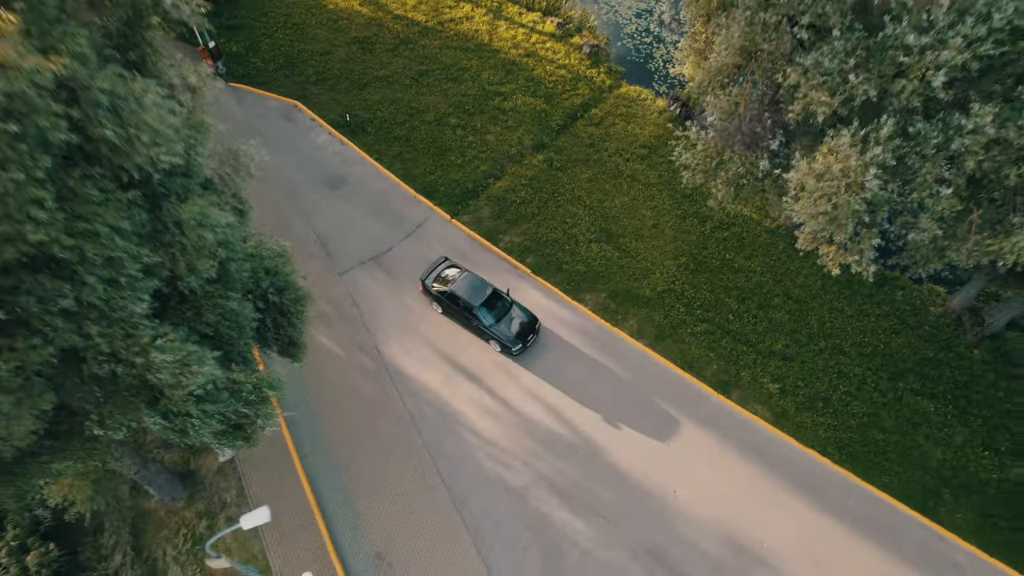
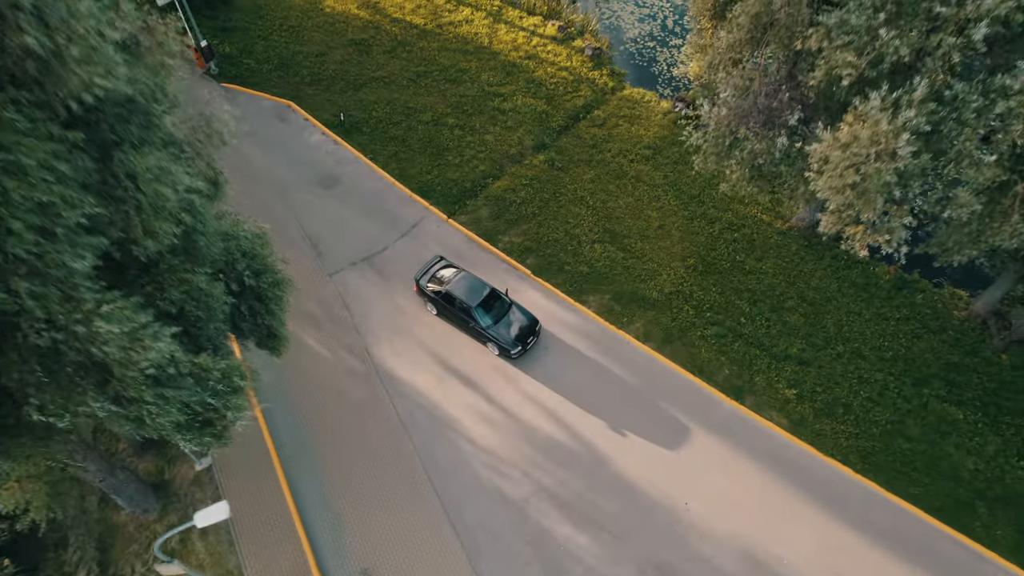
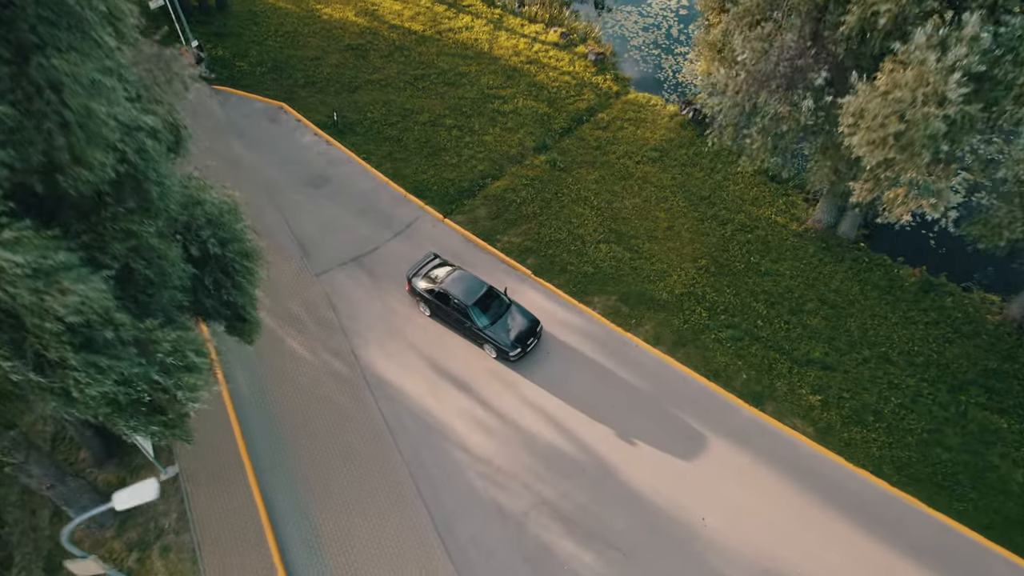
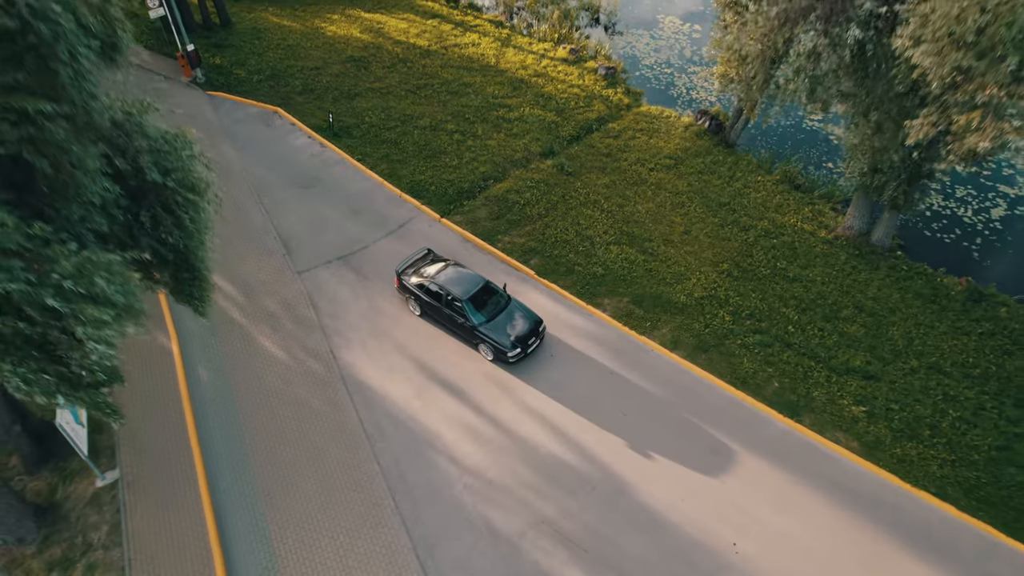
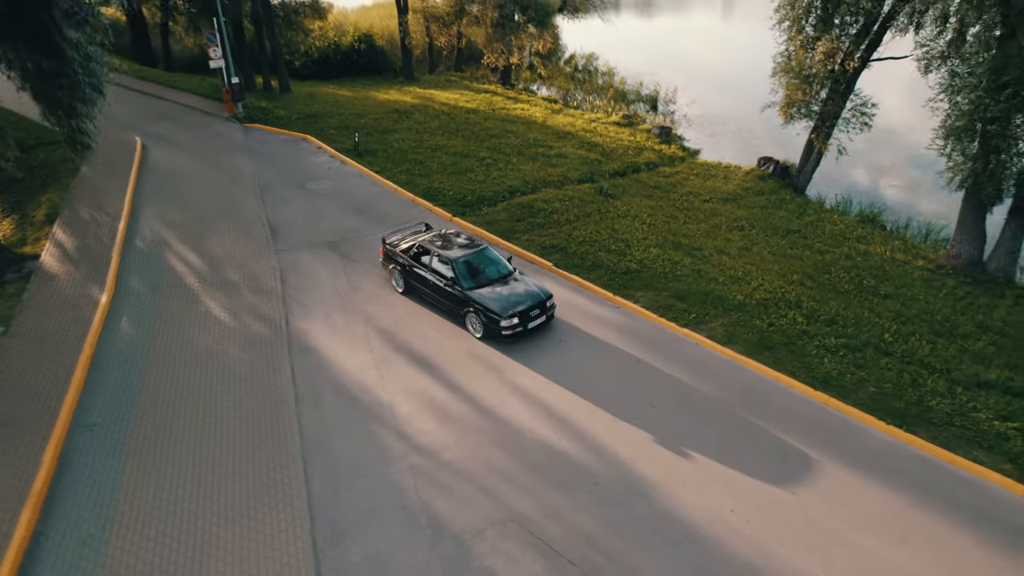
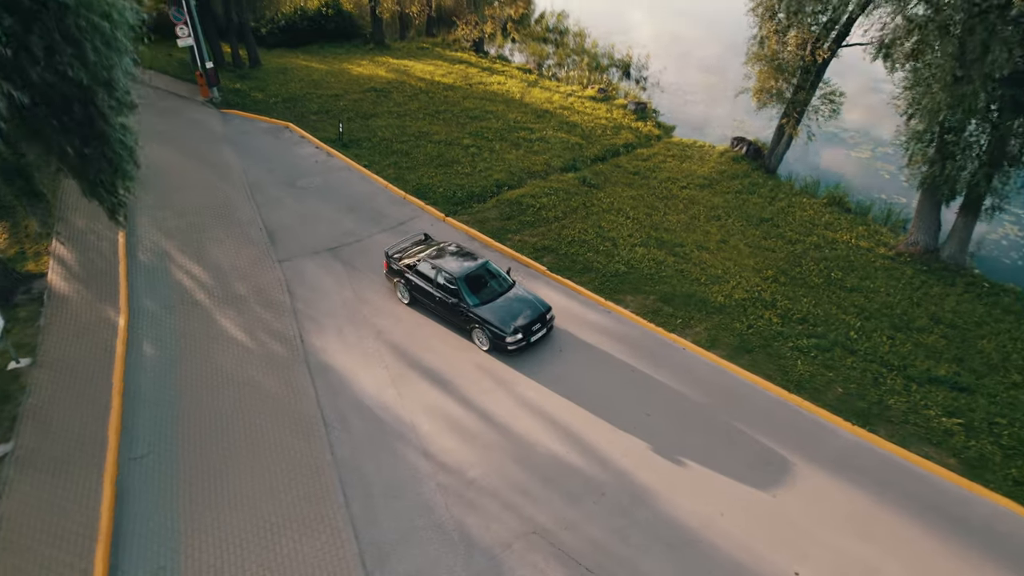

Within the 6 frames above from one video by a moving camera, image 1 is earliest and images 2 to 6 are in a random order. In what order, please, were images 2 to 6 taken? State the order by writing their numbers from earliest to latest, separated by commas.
2, 3, 4, 6, 5
